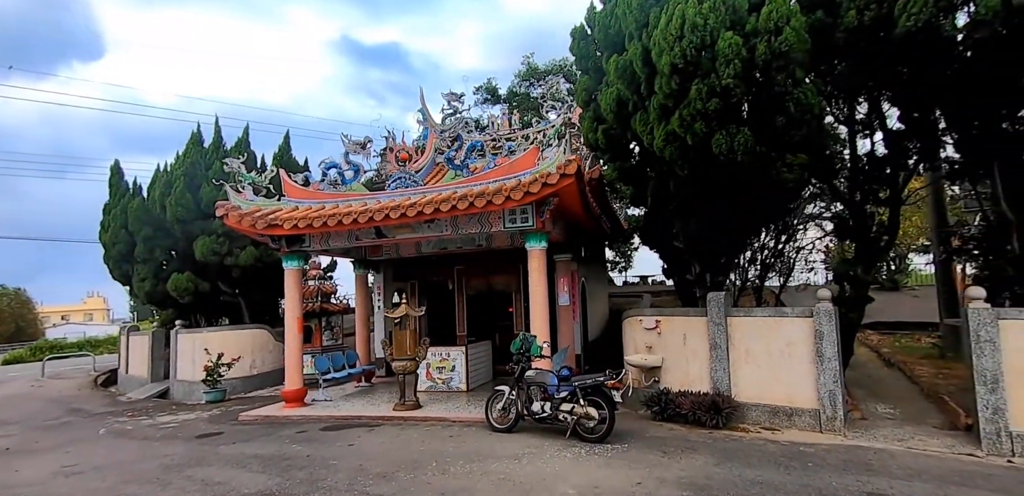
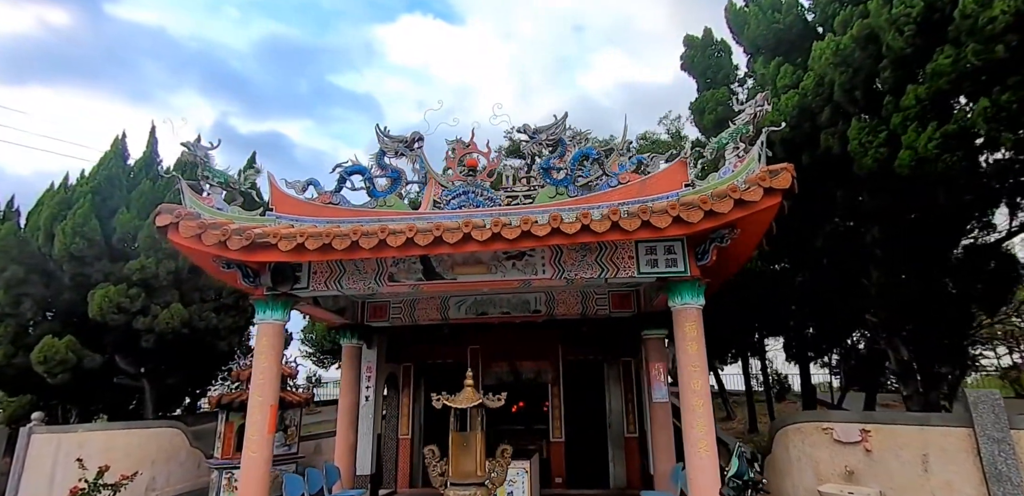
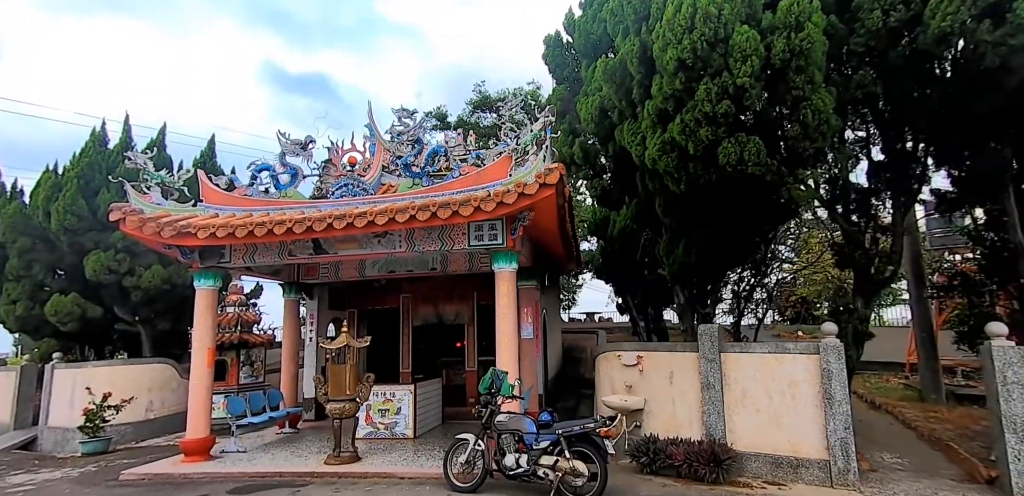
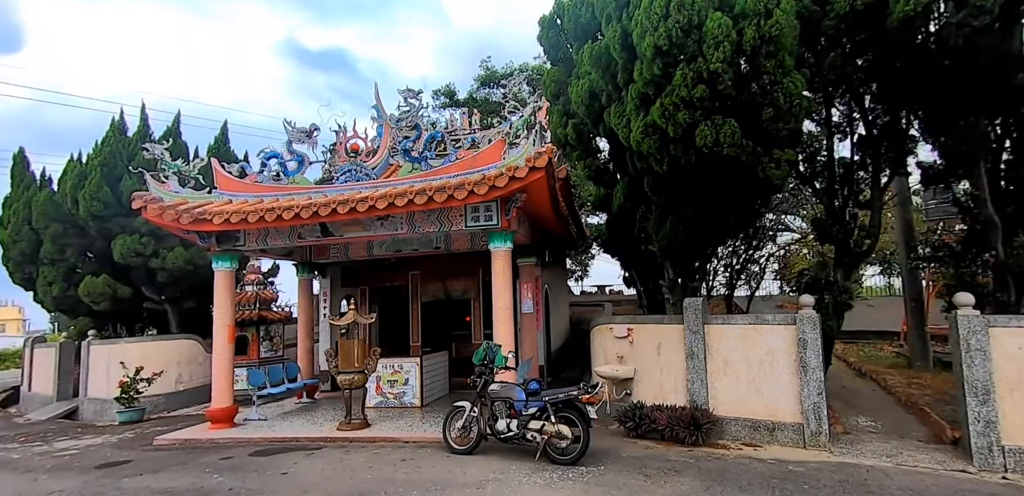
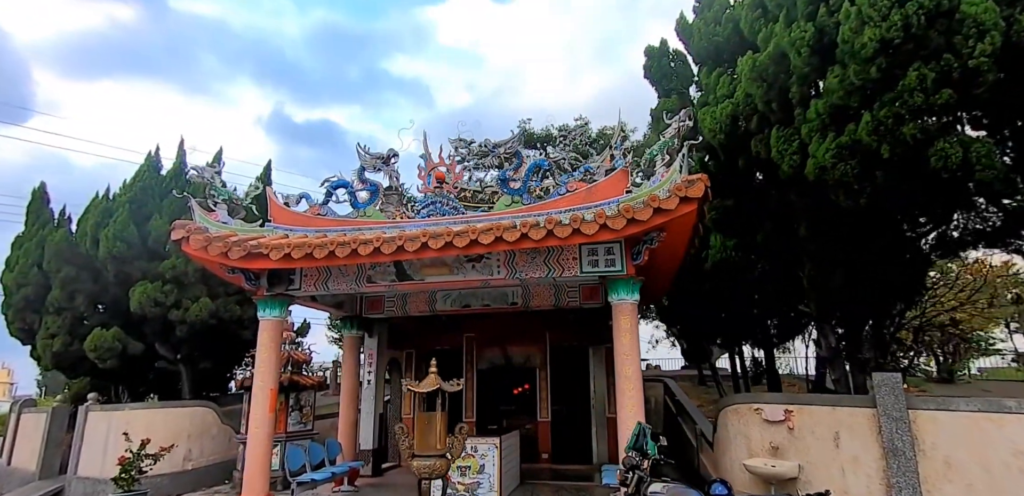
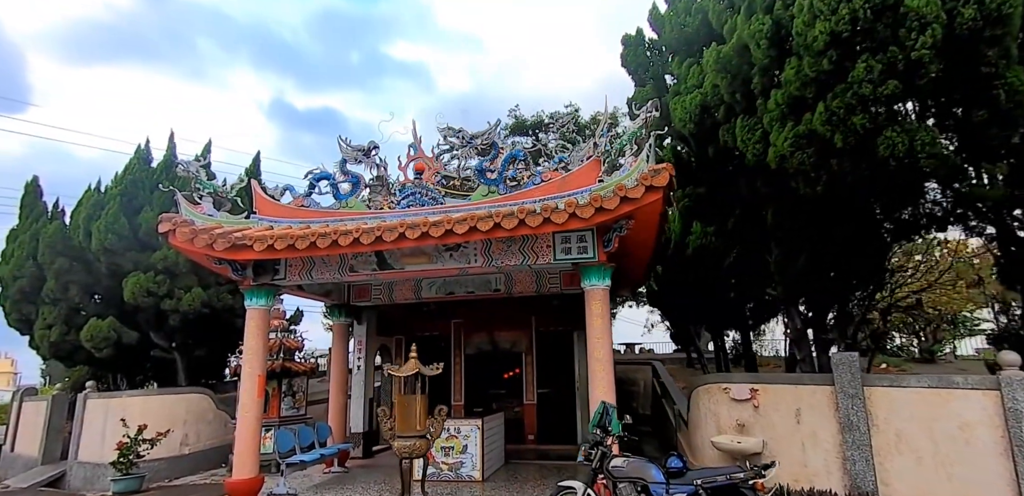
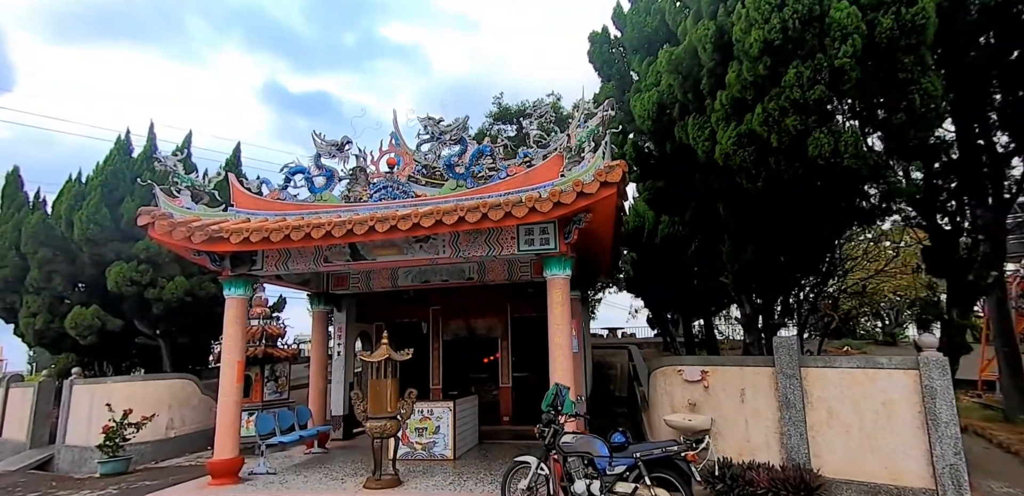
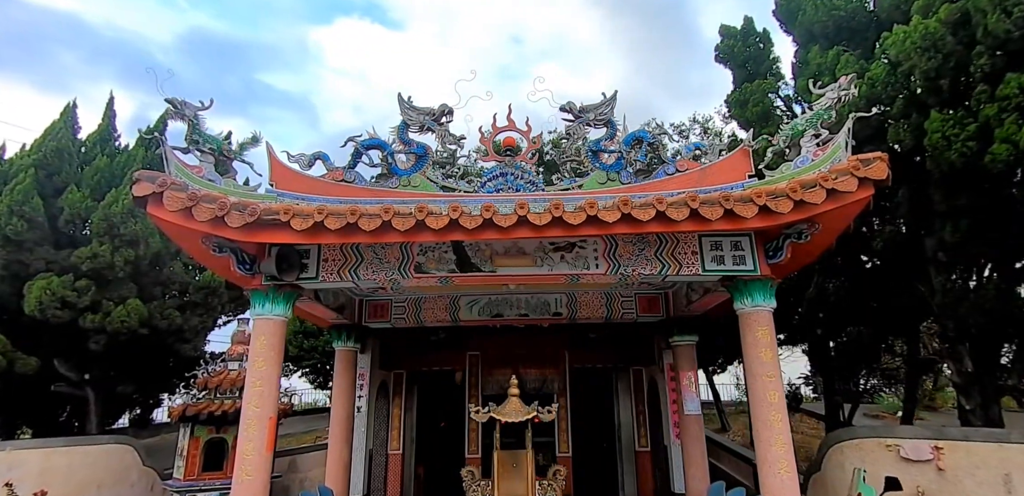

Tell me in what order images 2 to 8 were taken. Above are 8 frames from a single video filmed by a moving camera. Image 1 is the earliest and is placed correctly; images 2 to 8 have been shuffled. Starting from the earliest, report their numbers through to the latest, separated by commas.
4, 3, 7, 6, 5, 2, 8
